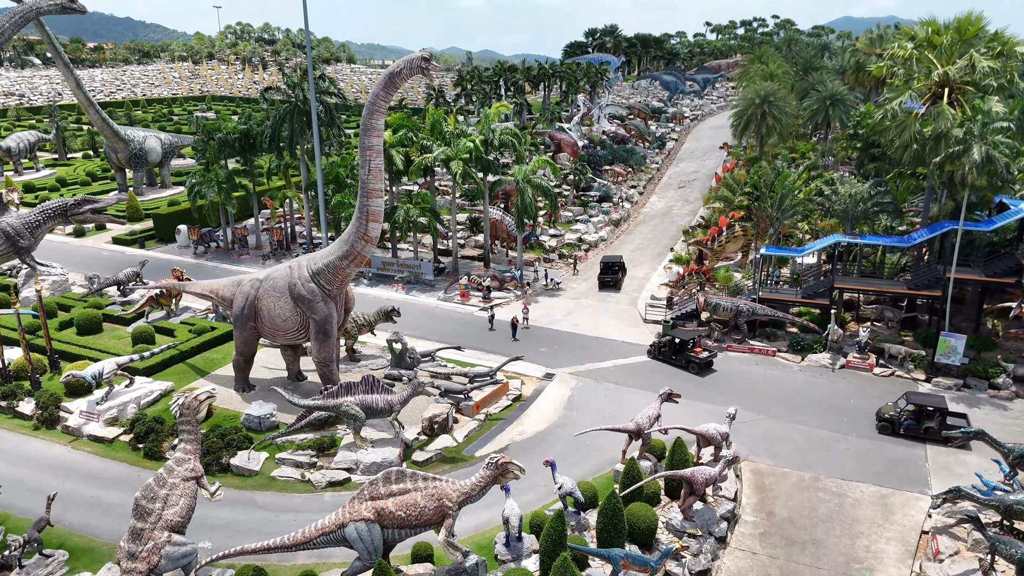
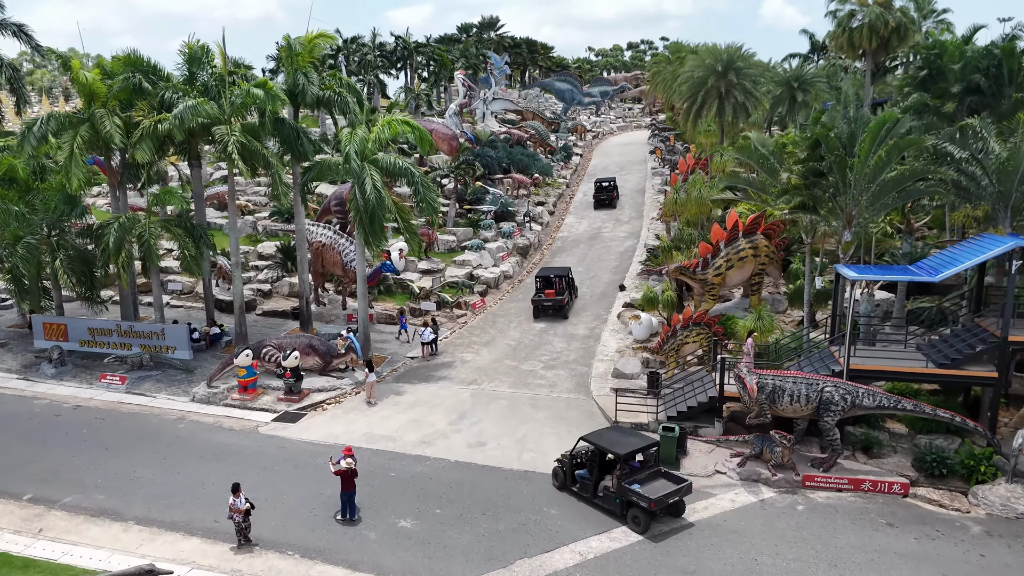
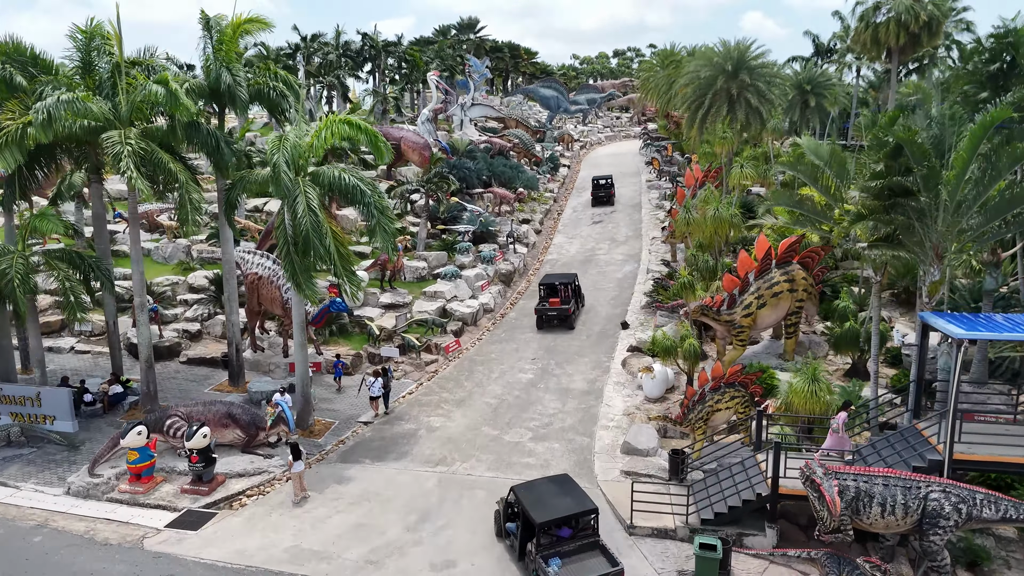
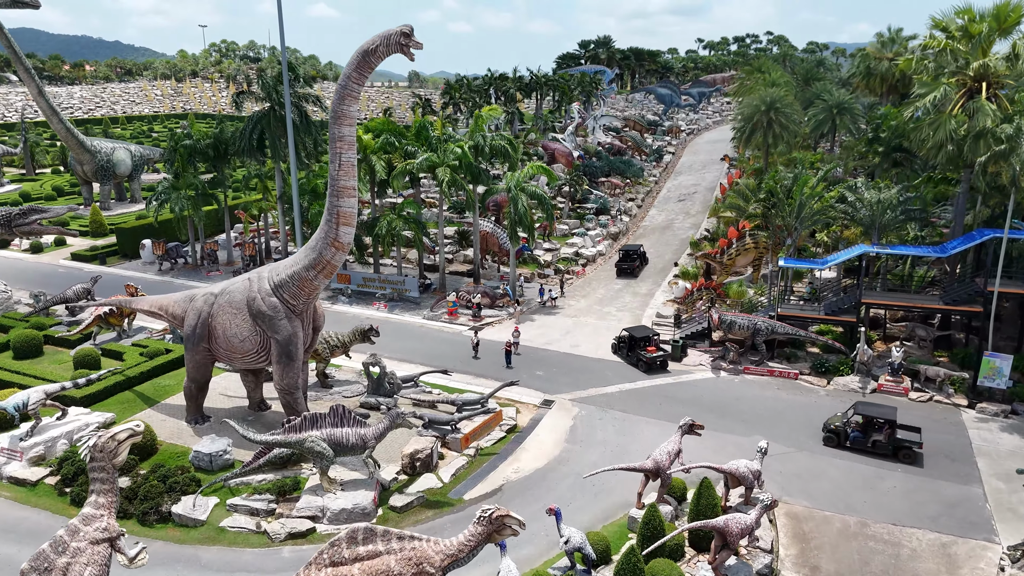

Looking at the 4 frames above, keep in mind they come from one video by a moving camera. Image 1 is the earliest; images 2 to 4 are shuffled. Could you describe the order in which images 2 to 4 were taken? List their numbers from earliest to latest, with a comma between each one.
4, 2, 3
